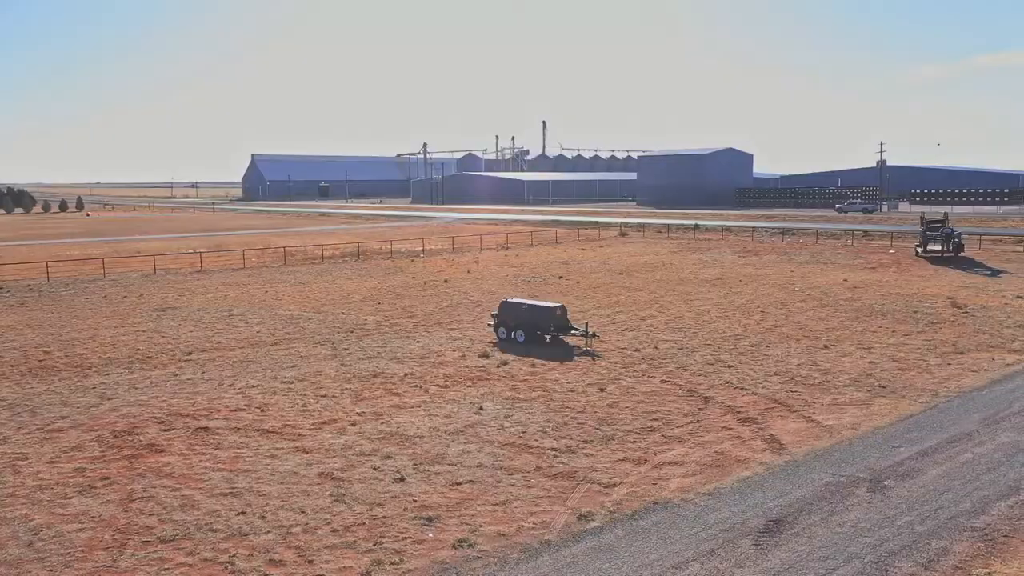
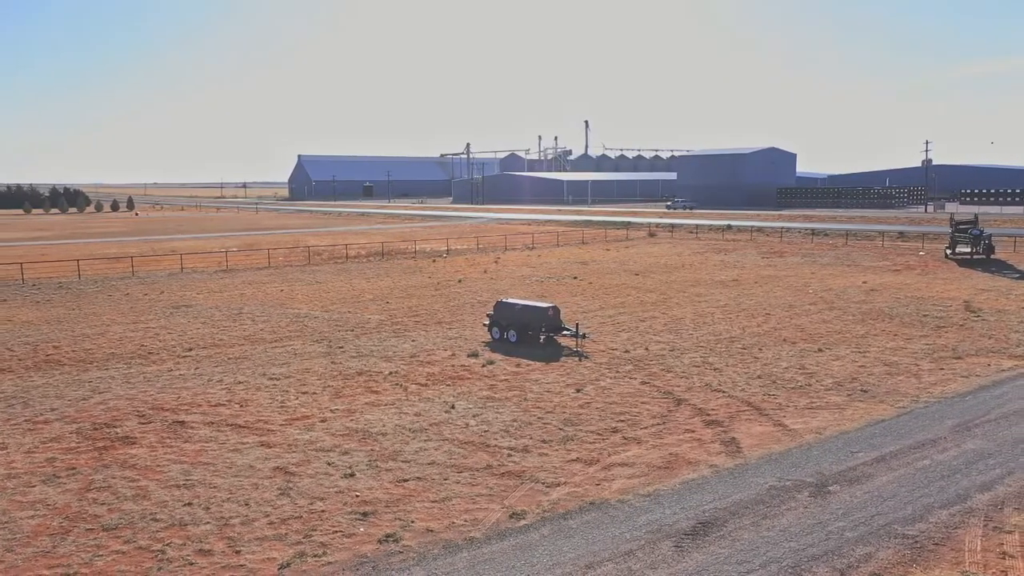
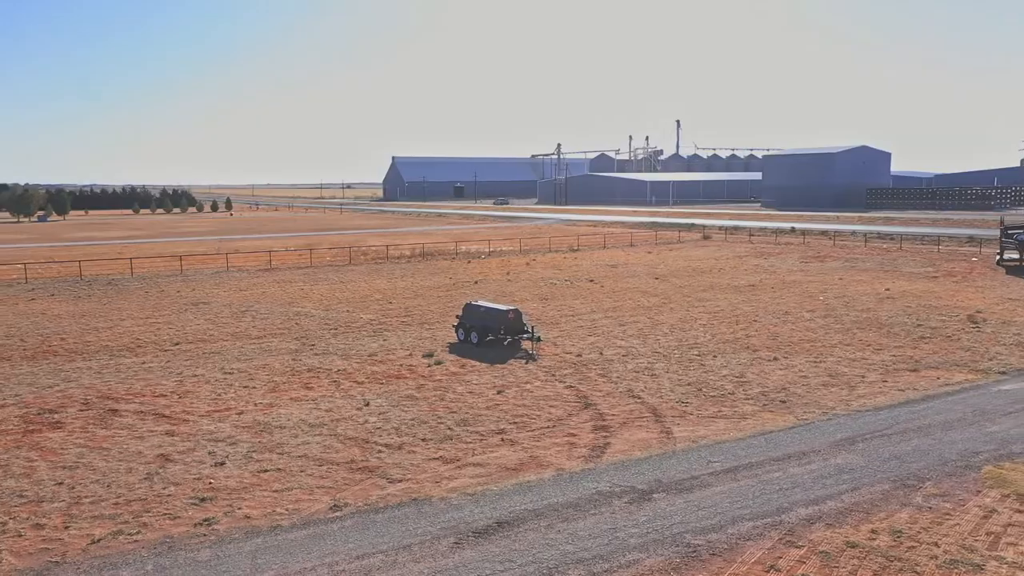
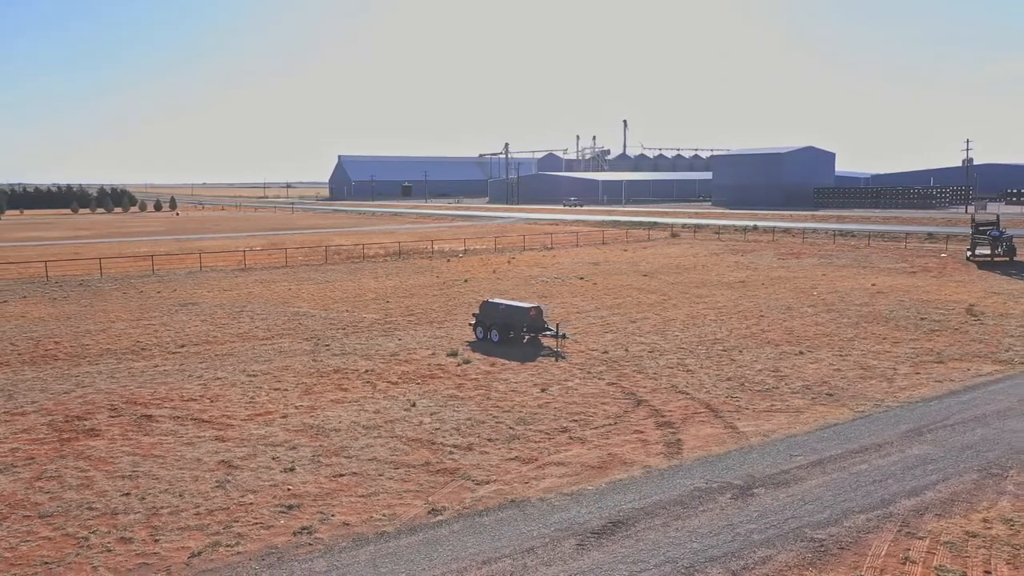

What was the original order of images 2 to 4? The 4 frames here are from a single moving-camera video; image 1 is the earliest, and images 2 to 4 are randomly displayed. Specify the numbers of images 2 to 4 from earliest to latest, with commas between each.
2, 4, 3
